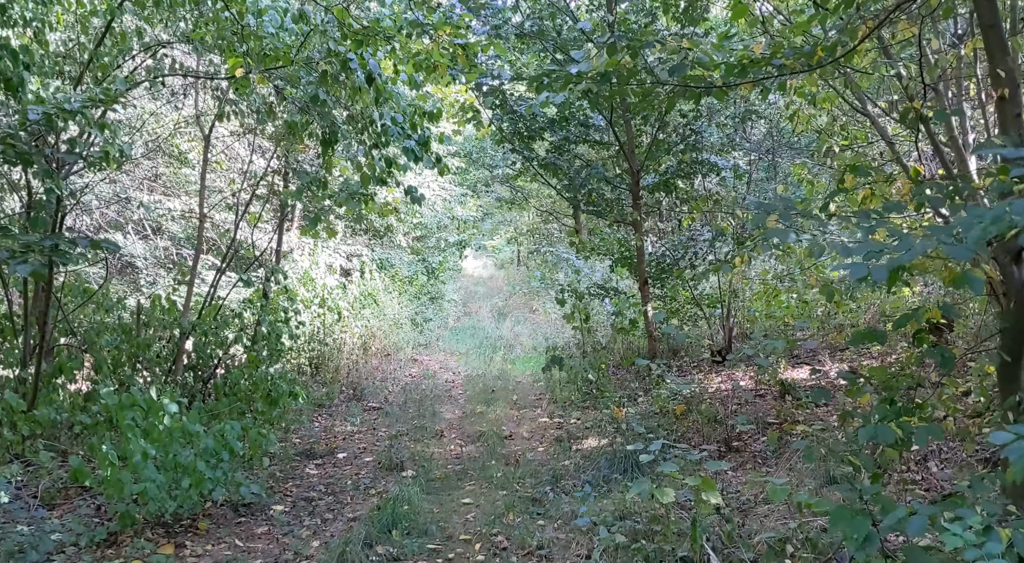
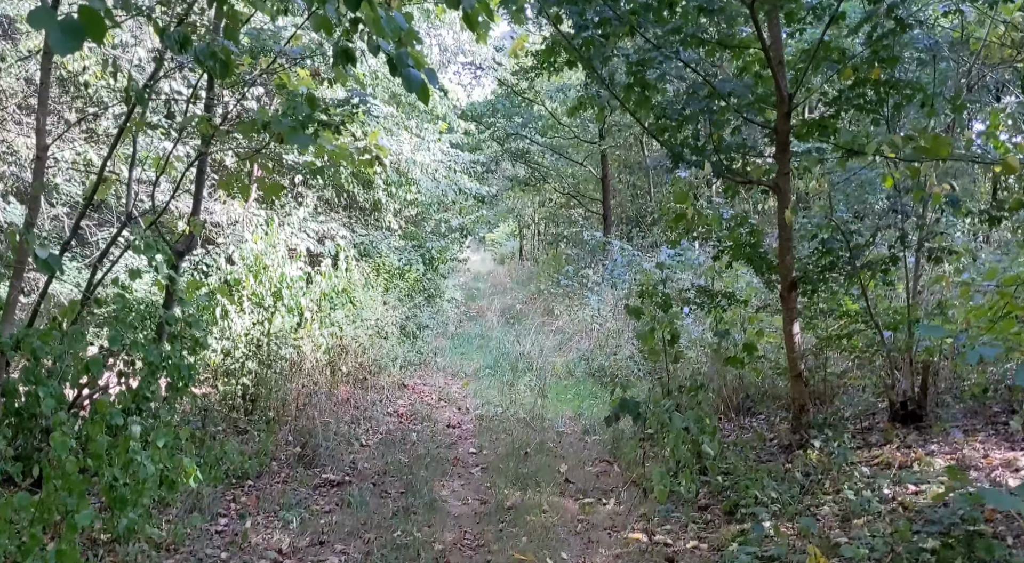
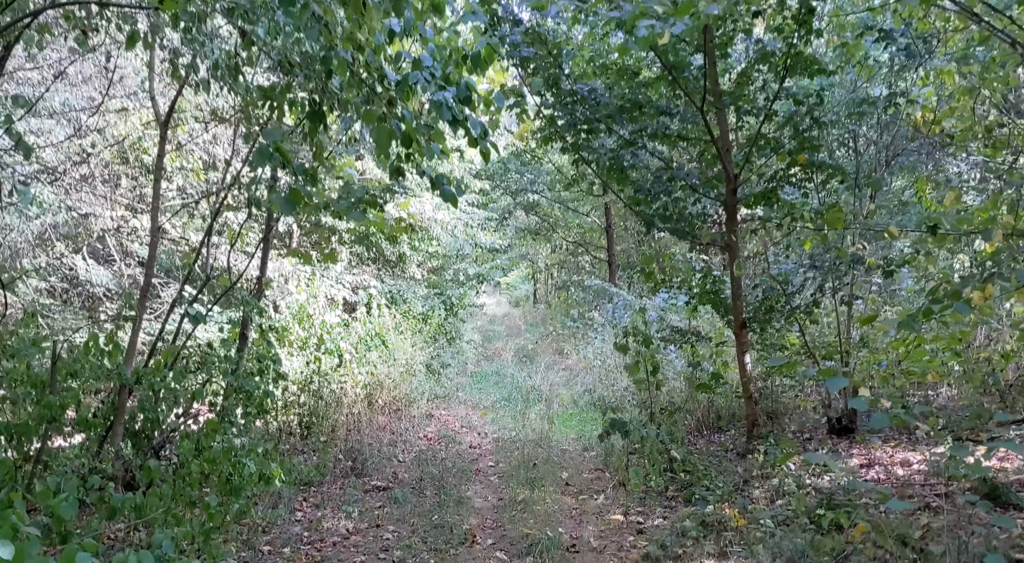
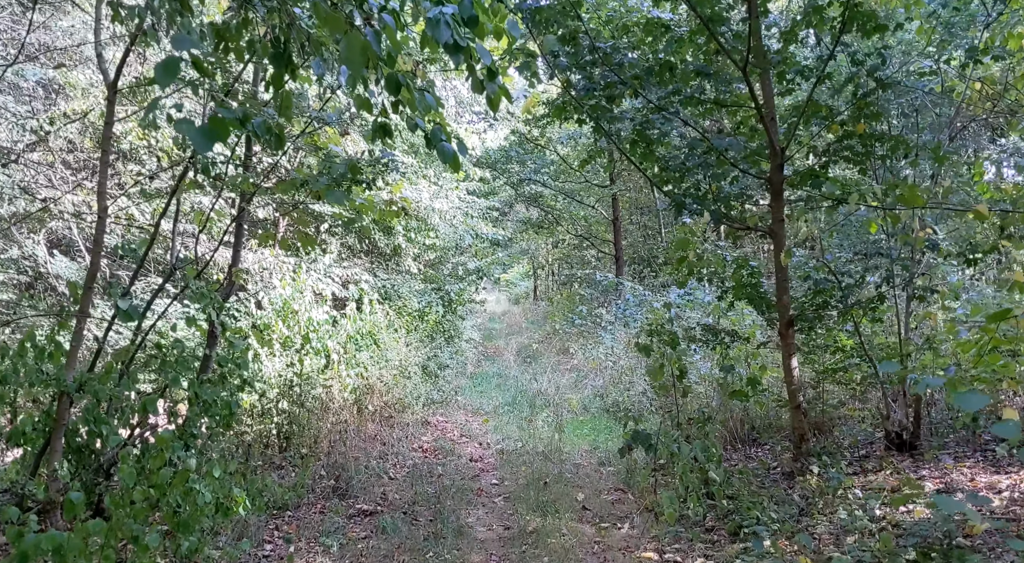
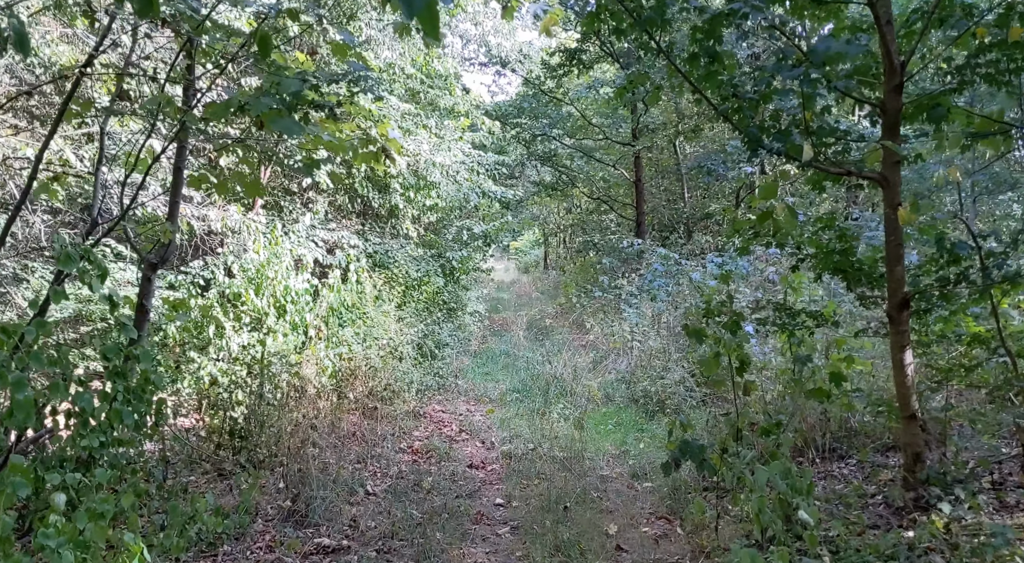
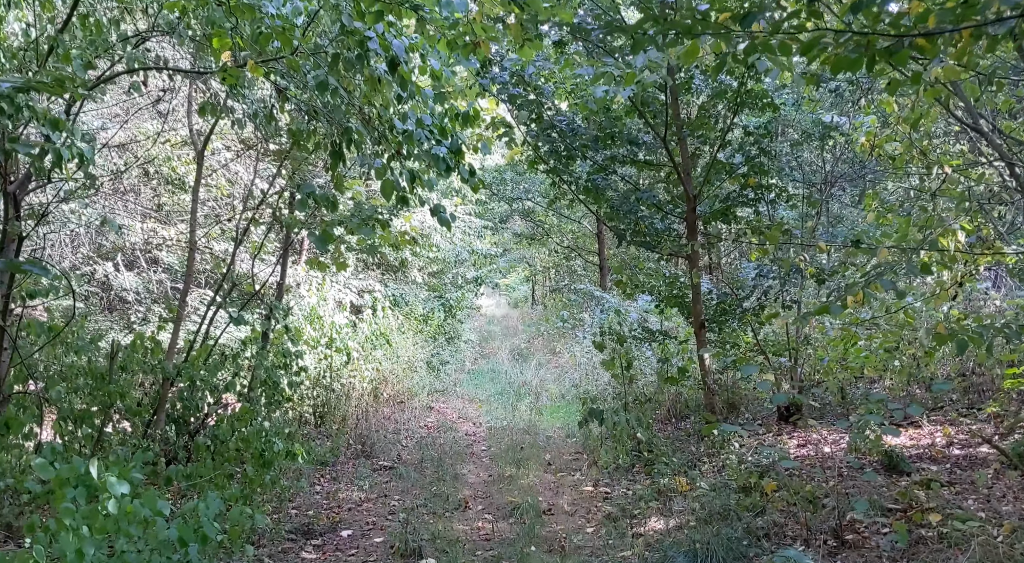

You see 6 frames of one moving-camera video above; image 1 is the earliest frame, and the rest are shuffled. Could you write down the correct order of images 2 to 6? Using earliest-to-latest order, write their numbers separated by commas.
6, 3, 4, 2, 5
